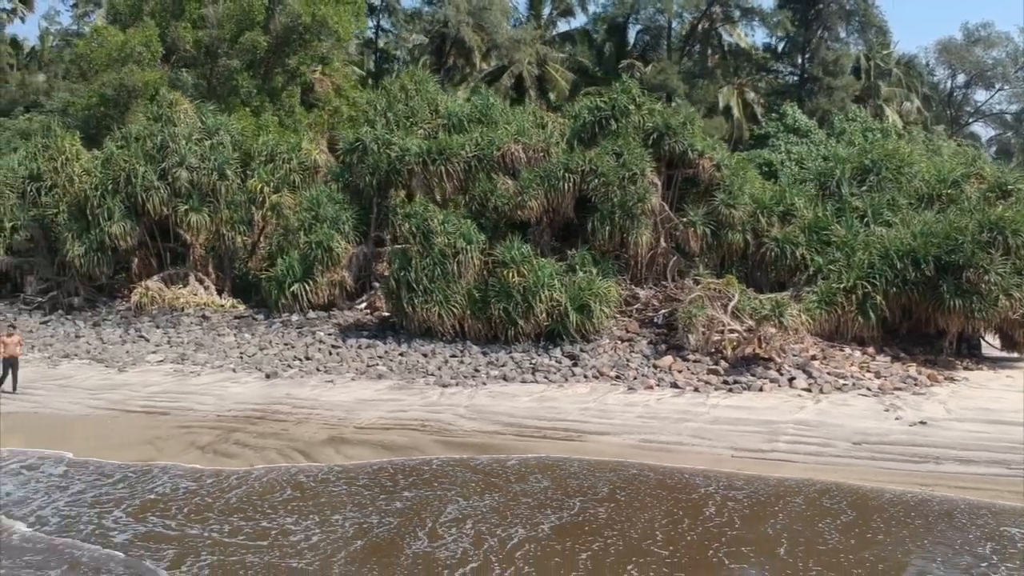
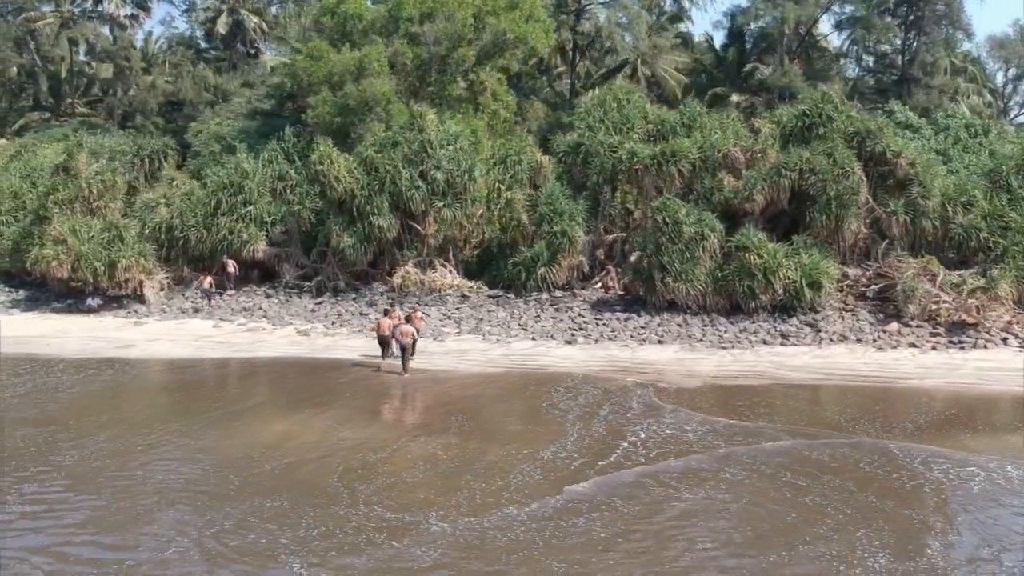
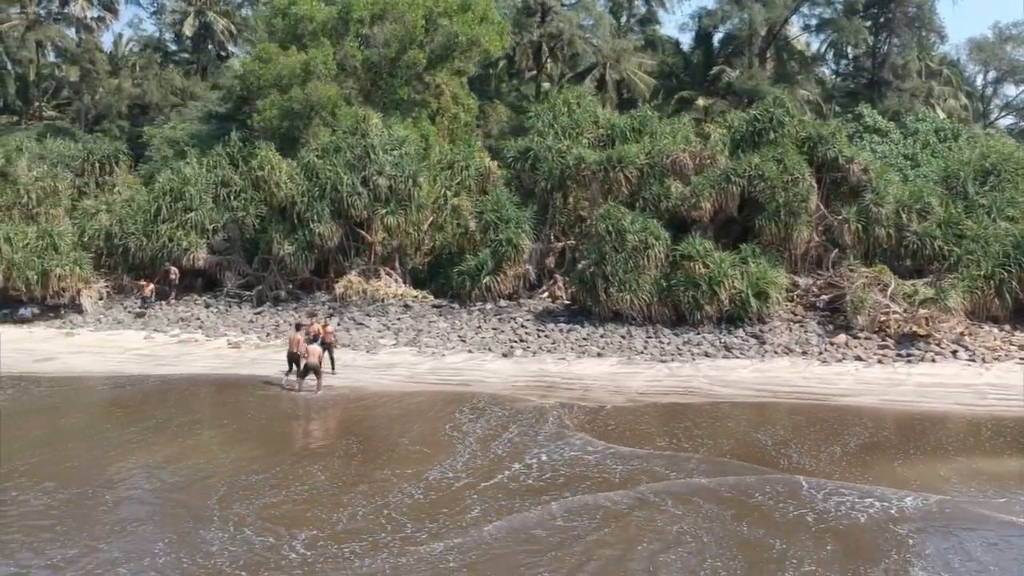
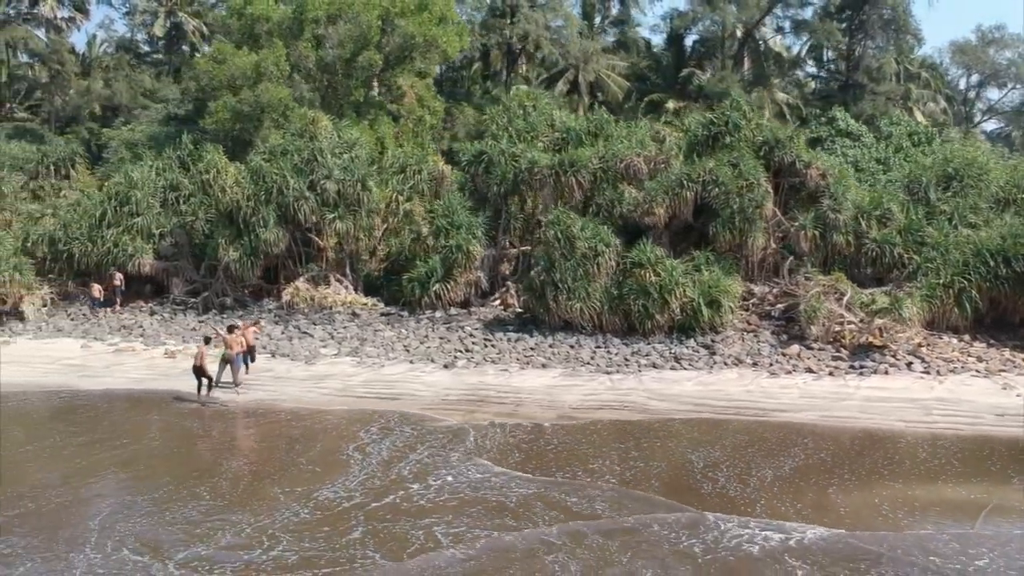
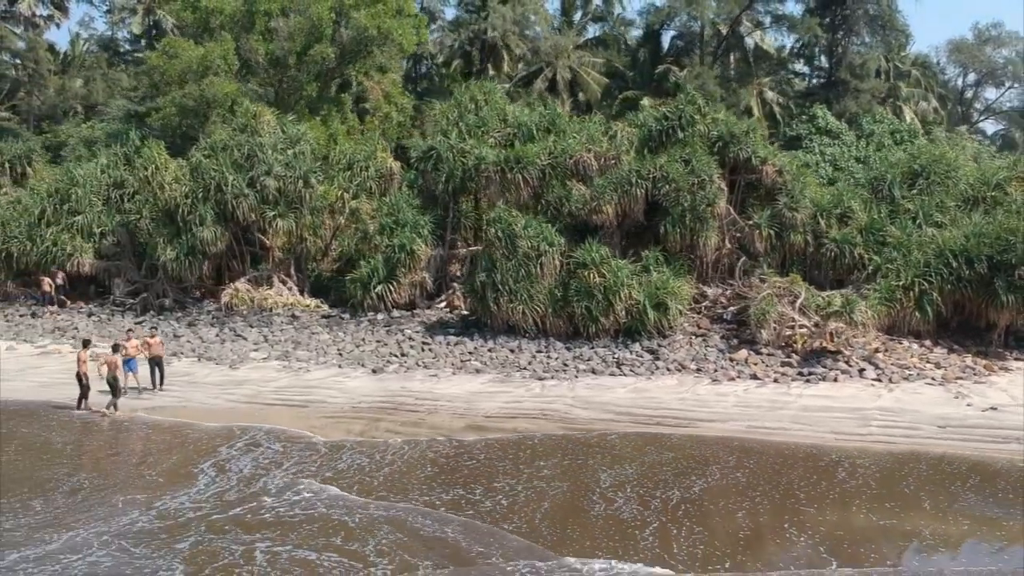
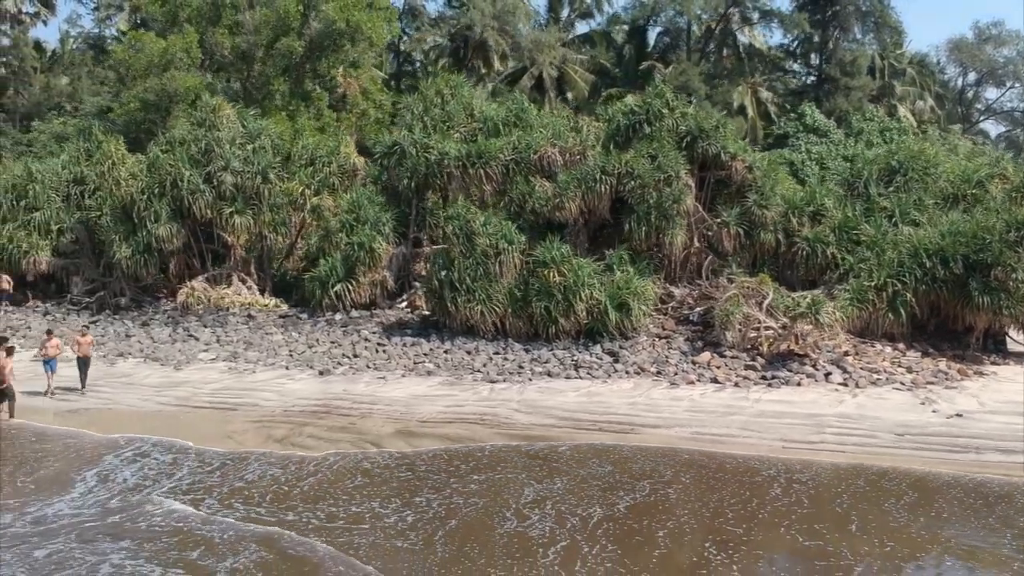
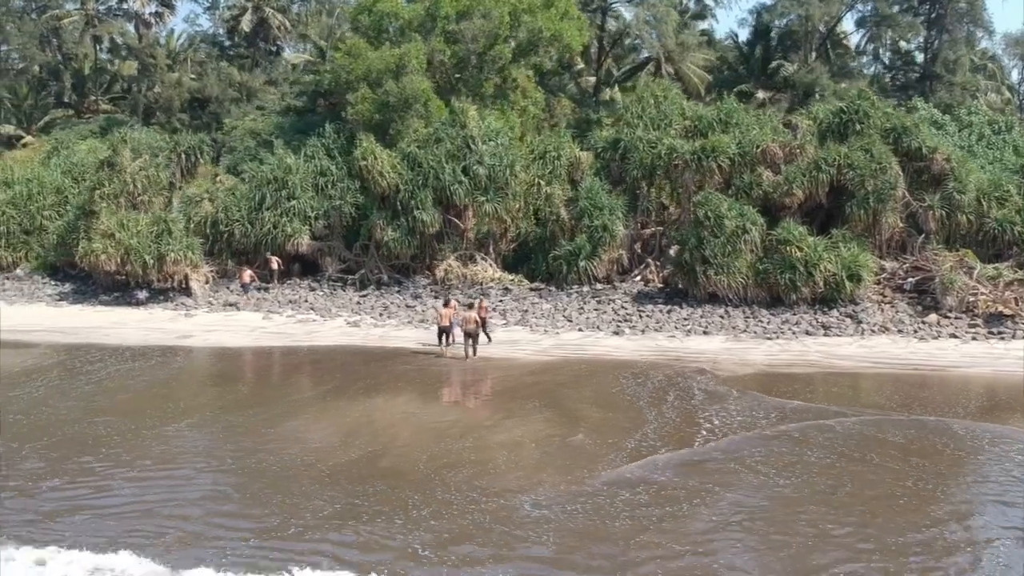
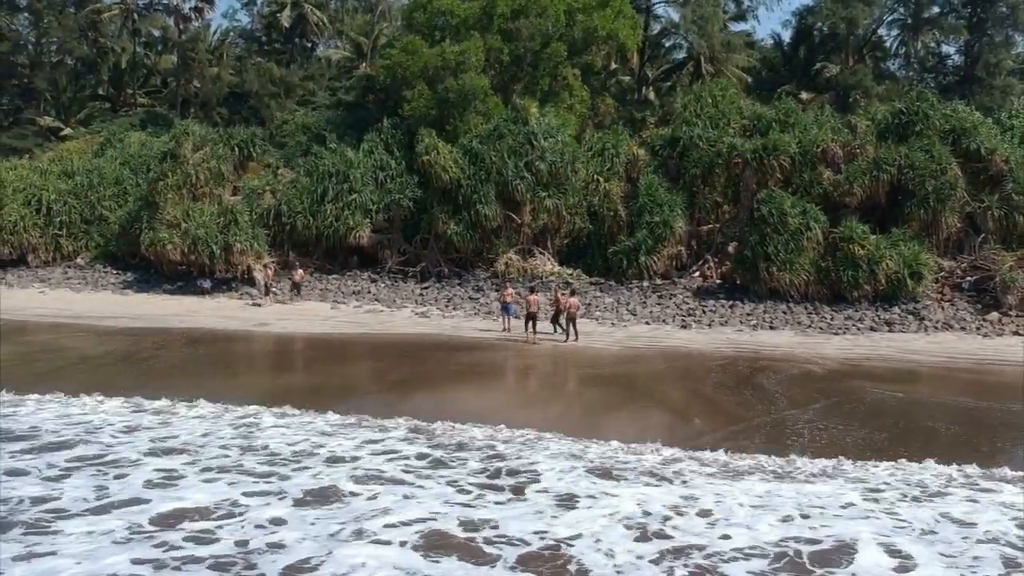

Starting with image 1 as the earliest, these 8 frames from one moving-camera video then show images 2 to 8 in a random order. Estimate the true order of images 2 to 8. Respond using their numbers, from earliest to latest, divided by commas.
6, 5, 4, 3, 2, 7, 8
